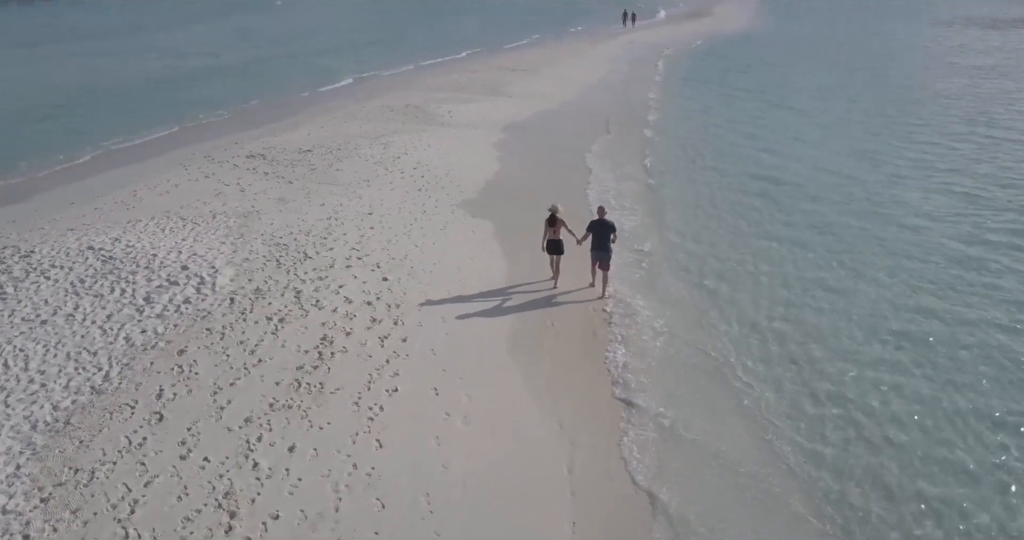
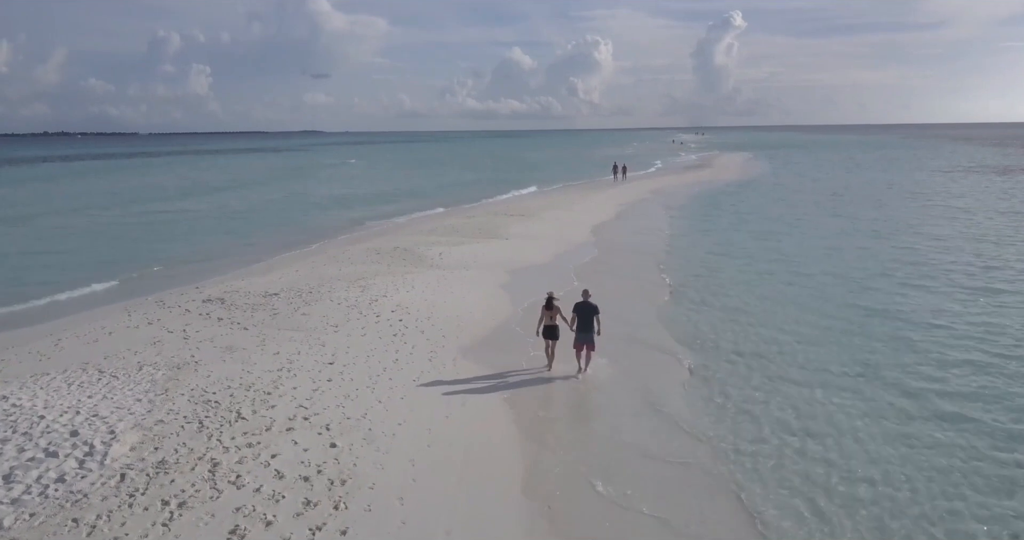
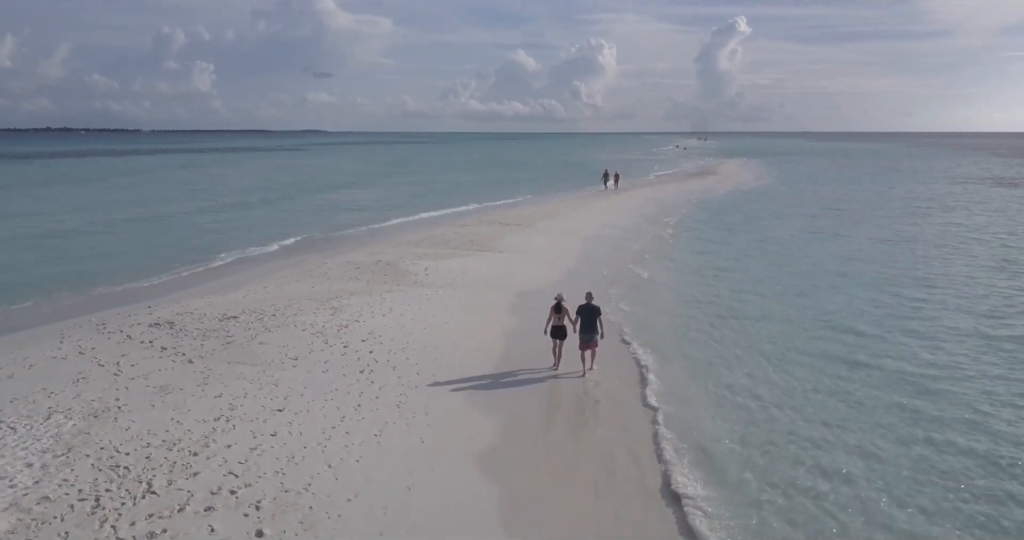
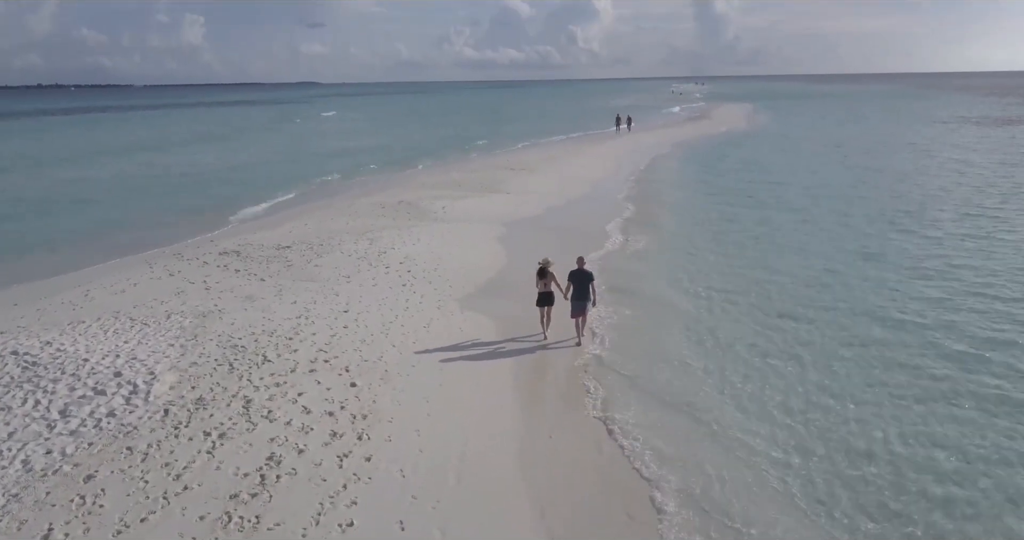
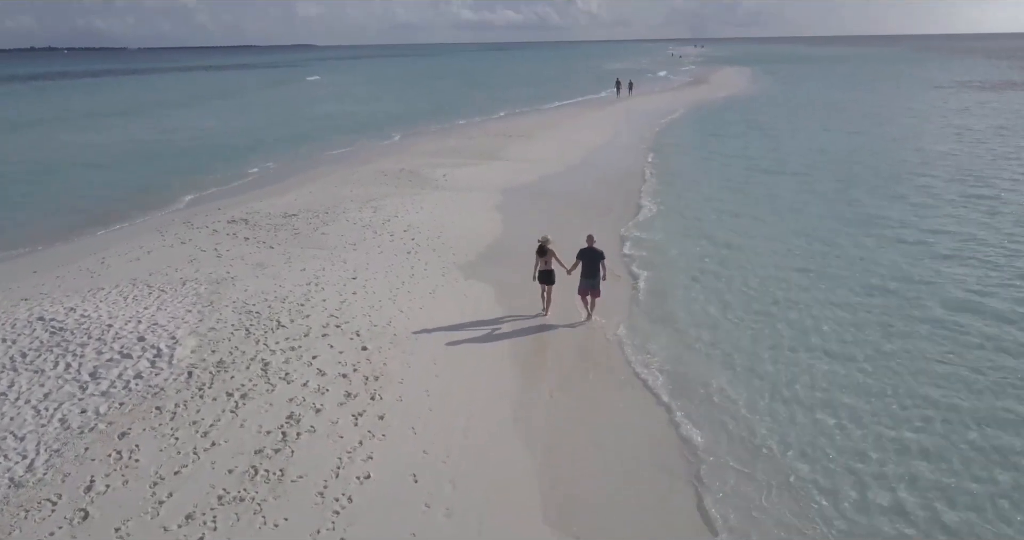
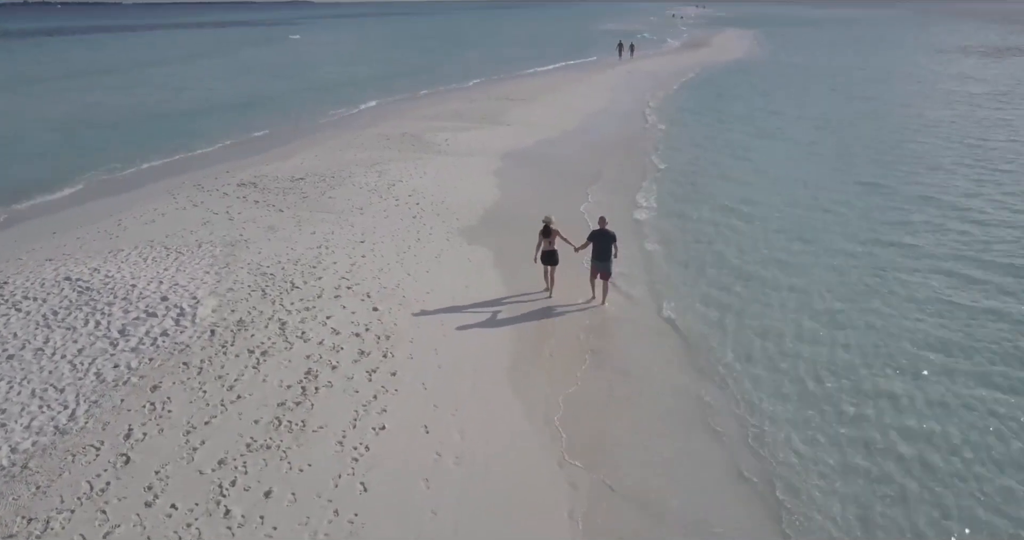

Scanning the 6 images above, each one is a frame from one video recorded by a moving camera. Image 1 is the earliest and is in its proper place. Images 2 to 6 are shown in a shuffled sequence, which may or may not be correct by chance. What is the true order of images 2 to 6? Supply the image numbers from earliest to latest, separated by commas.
6, 5, 4, 2, 3
